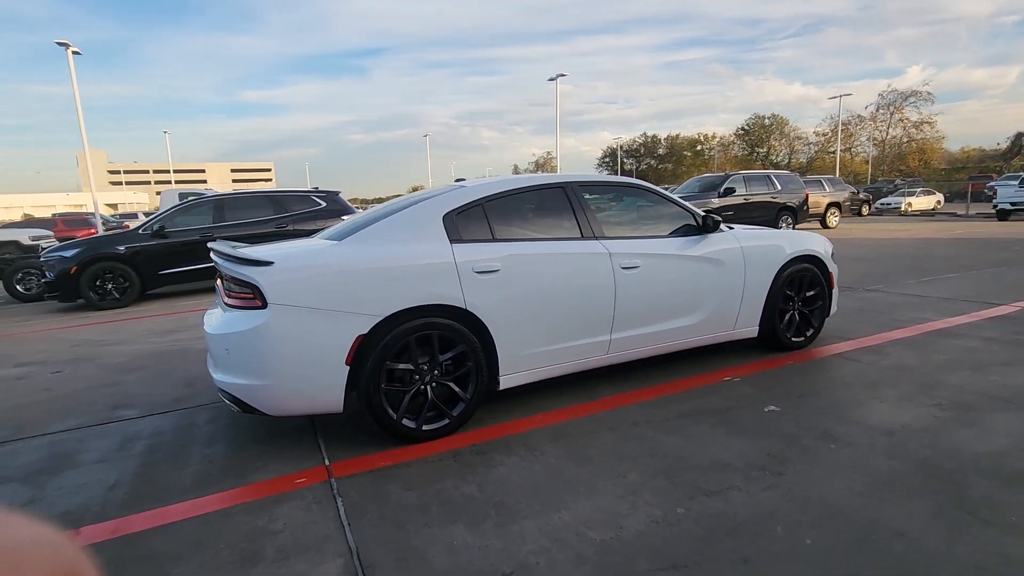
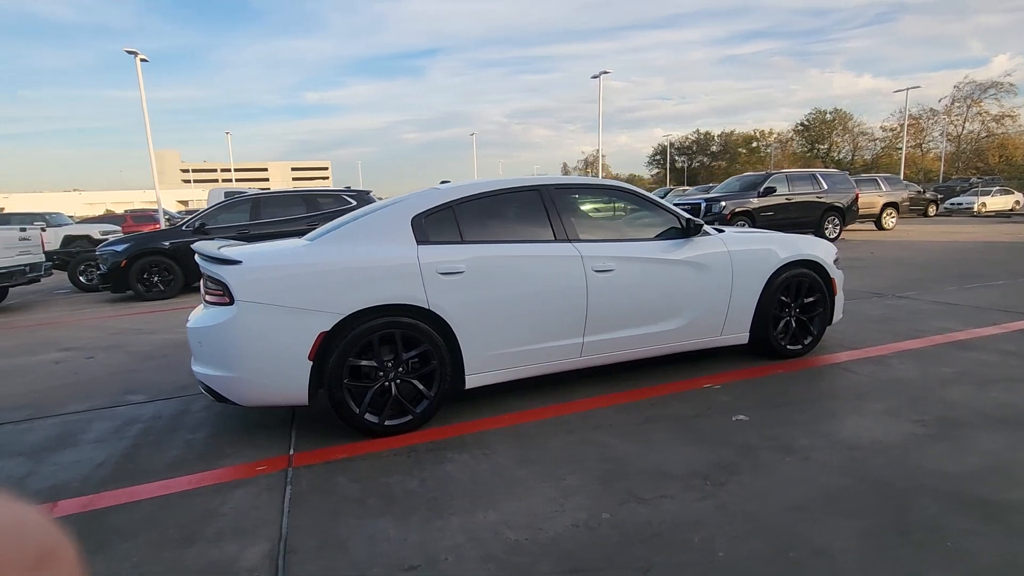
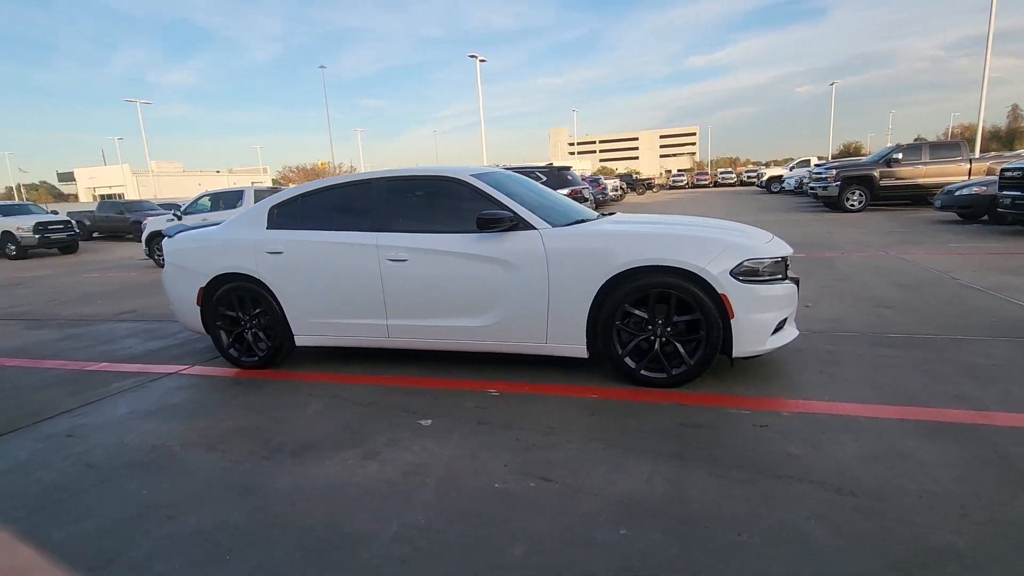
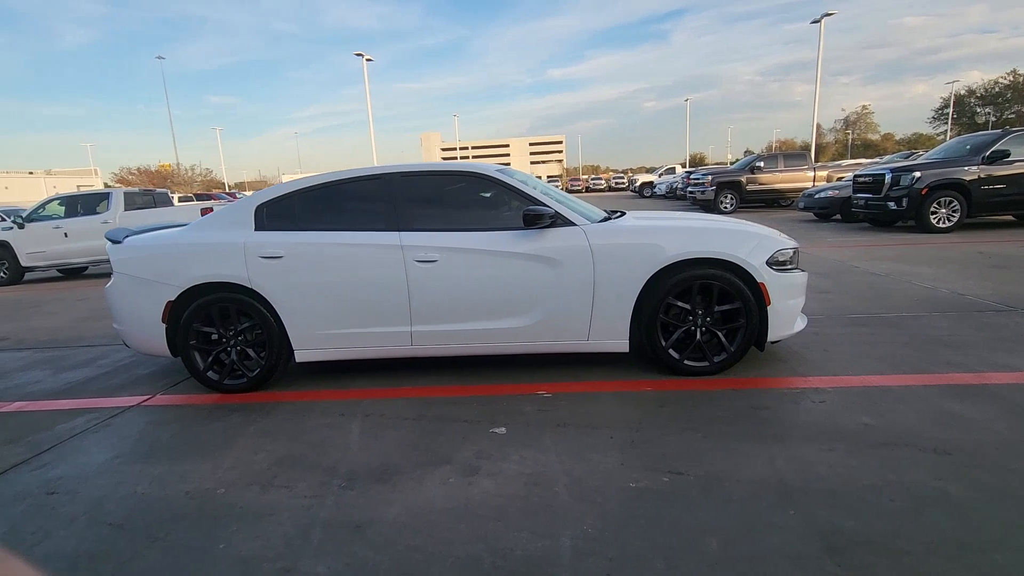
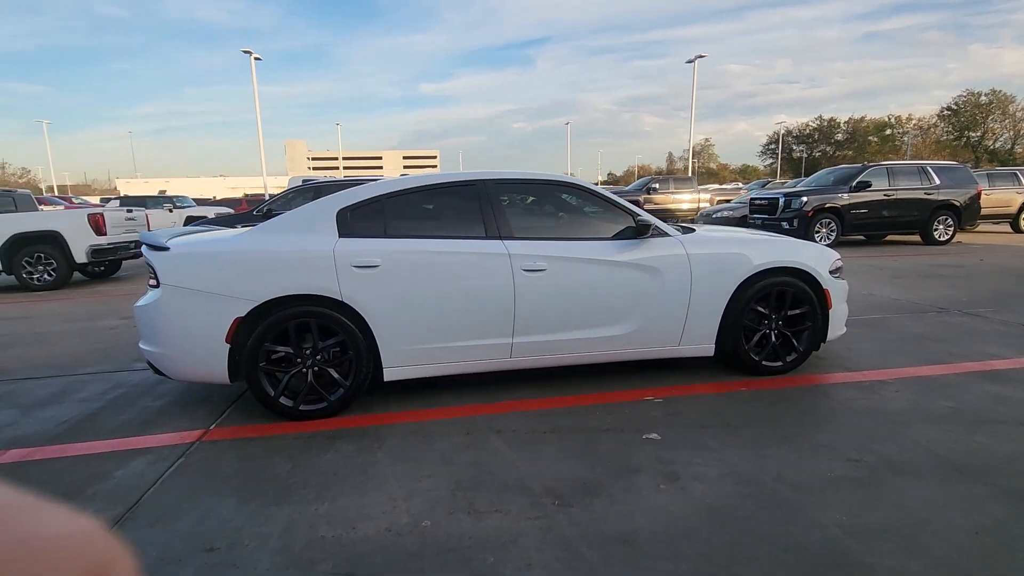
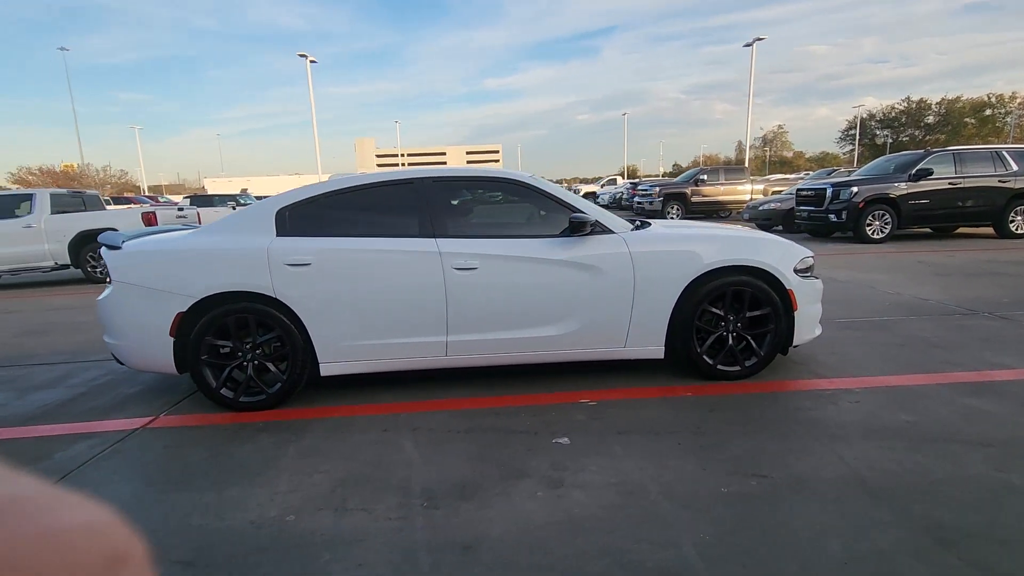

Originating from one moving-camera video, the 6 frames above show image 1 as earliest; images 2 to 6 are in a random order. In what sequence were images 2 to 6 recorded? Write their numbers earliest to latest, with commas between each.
2, 5, 6, 4, 3
